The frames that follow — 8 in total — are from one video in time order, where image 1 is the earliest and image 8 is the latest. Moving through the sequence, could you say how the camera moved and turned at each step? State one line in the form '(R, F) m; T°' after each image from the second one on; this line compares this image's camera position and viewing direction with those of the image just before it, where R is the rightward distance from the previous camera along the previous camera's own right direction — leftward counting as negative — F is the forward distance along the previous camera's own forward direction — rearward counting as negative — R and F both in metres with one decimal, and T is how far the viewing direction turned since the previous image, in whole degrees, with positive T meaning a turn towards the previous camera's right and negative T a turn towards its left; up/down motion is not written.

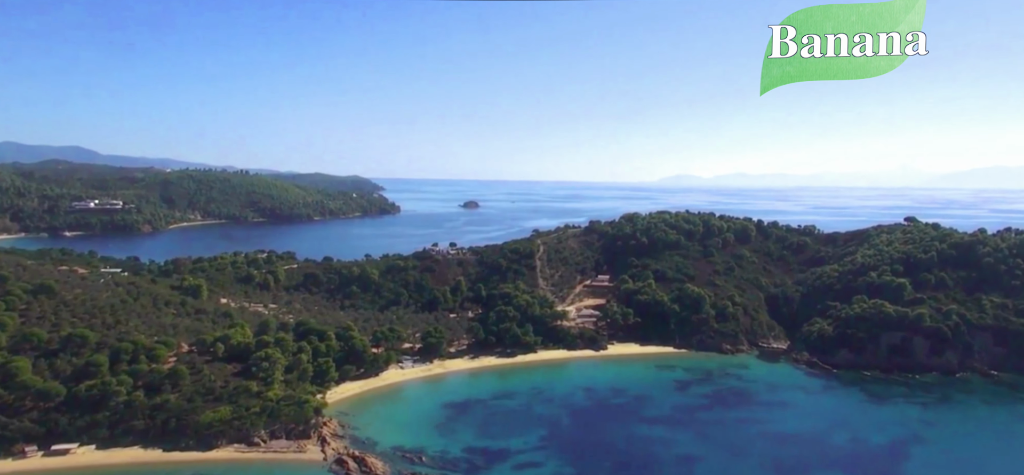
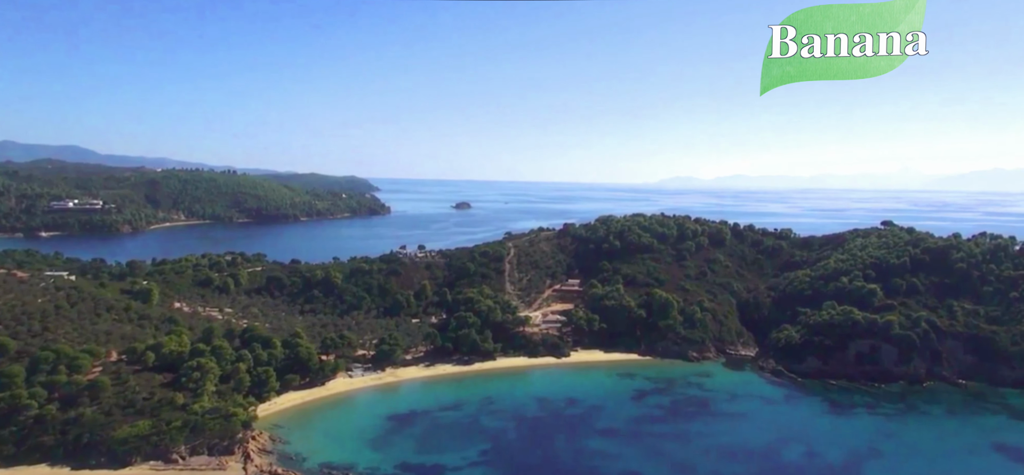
(+2.7, +1.3) m; 0°
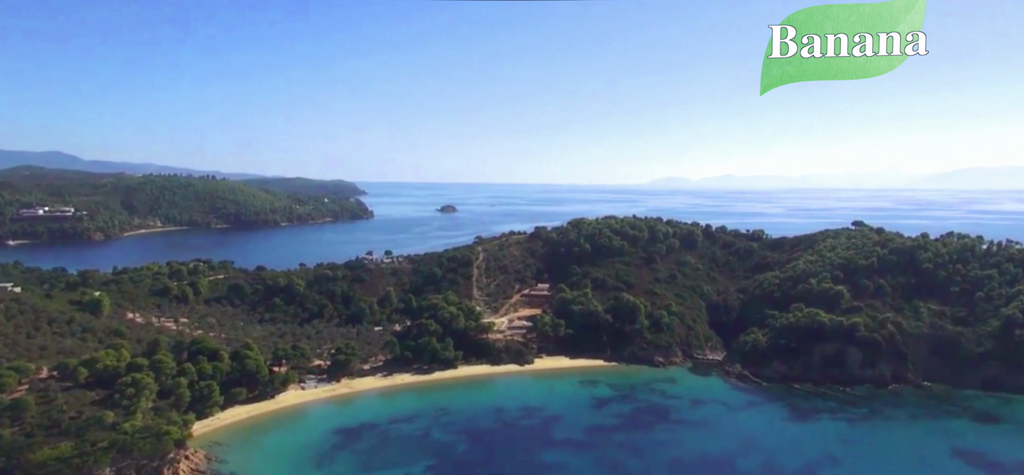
(+2.0, +1.0) m; +1°
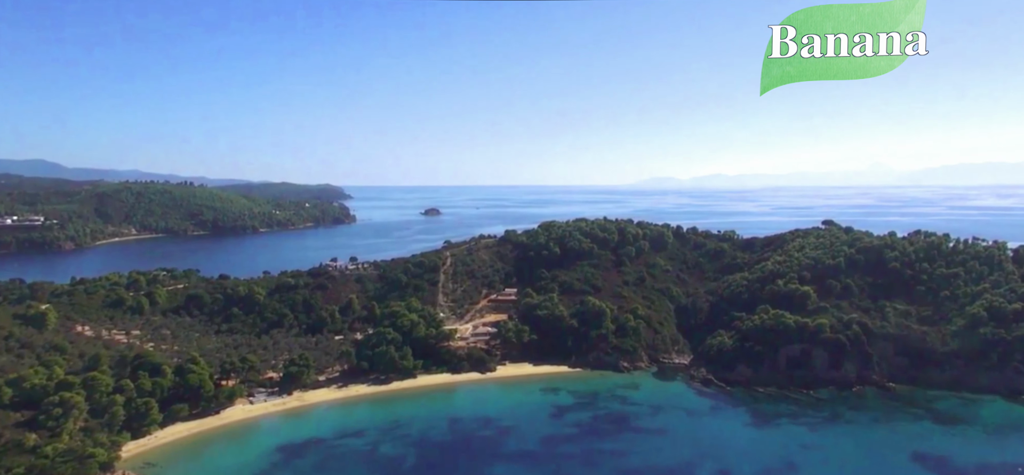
(+2.1, +1.0) m; +1°
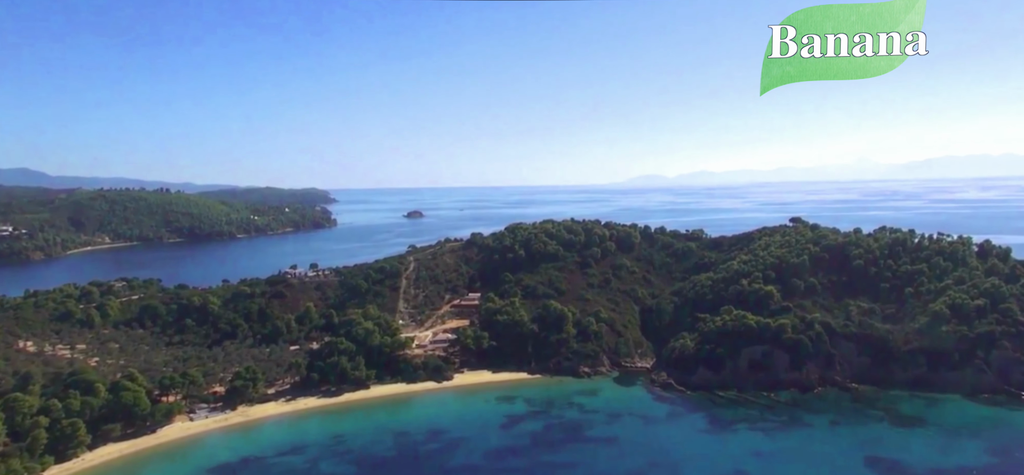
(+2.4, +1.1) m; +1°
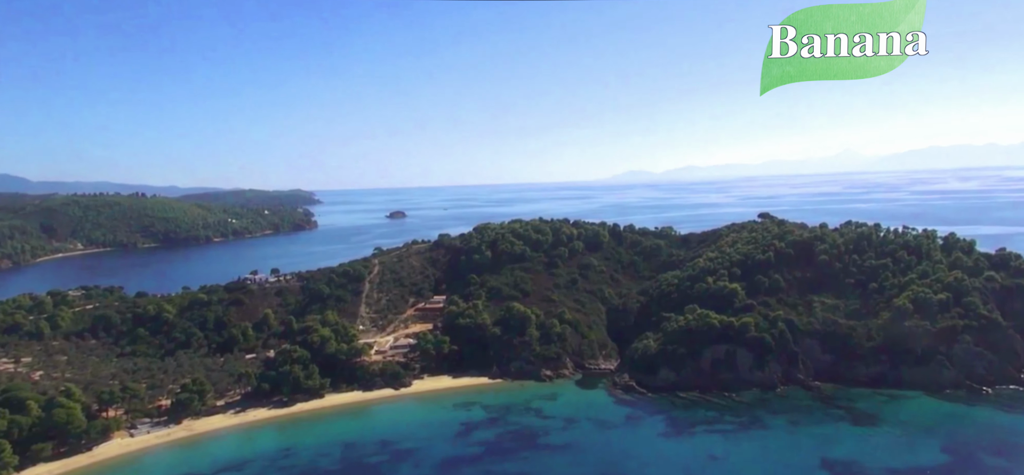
(+2.1, +1.0) m; +1°
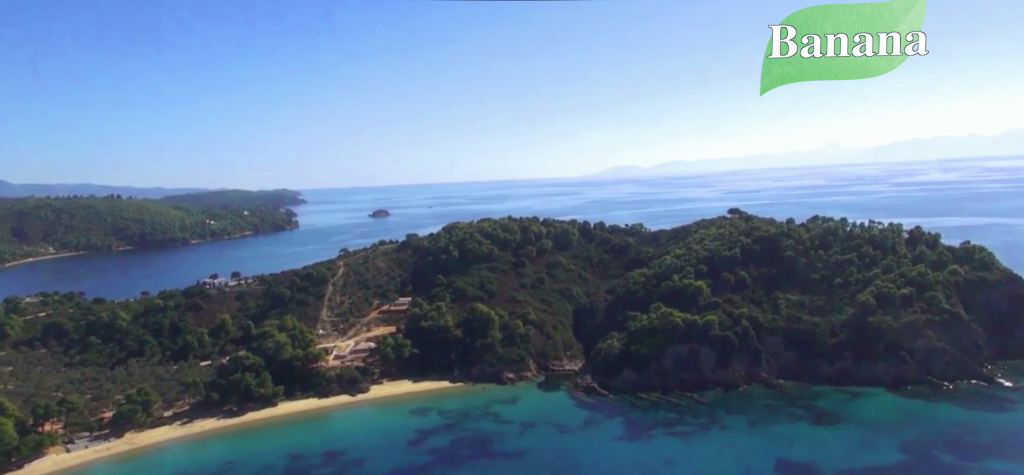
(+2.0, +1.0) m; +1°
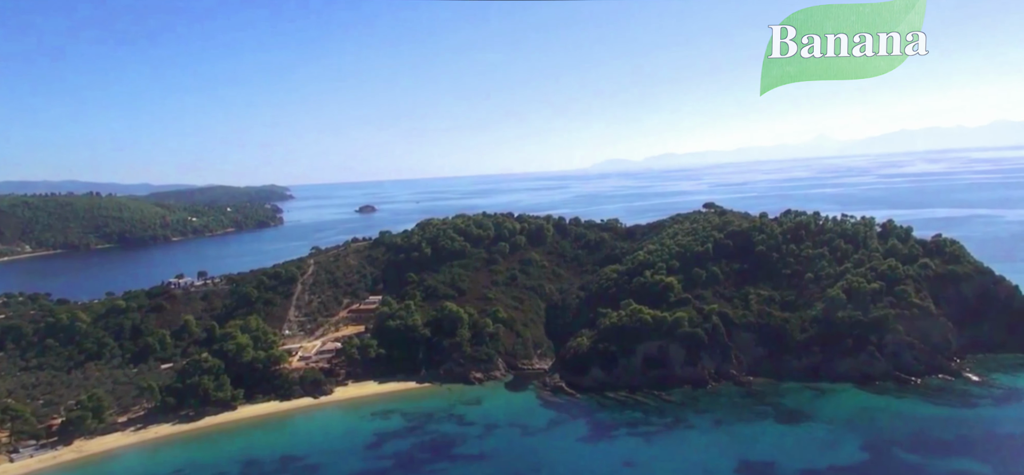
(+1.6, +0.8) m; +1°
